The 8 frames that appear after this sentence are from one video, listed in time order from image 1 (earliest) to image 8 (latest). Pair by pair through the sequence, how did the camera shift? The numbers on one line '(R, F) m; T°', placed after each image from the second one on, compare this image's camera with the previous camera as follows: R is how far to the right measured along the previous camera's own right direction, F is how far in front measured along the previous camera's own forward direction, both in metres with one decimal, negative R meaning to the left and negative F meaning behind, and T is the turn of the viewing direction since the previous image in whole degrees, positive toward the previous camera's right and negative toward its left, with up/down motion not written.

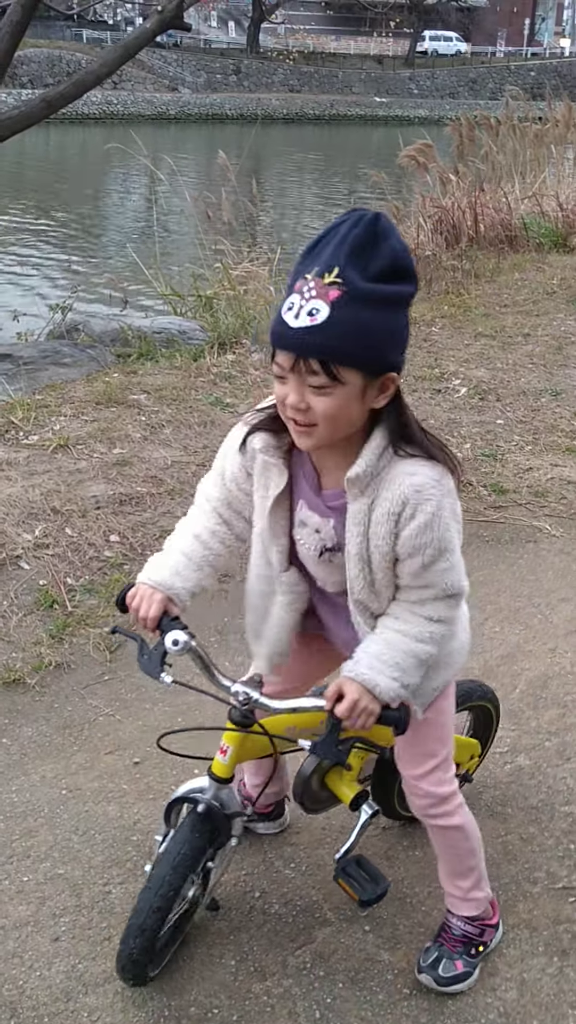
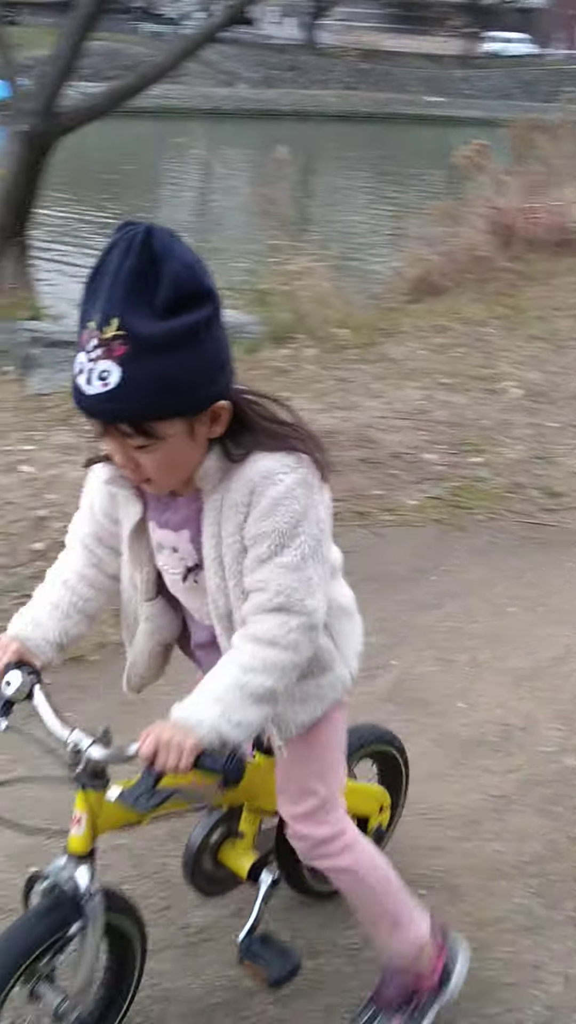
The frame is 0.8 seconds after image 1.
(-0.1, 0.0) m; -2°
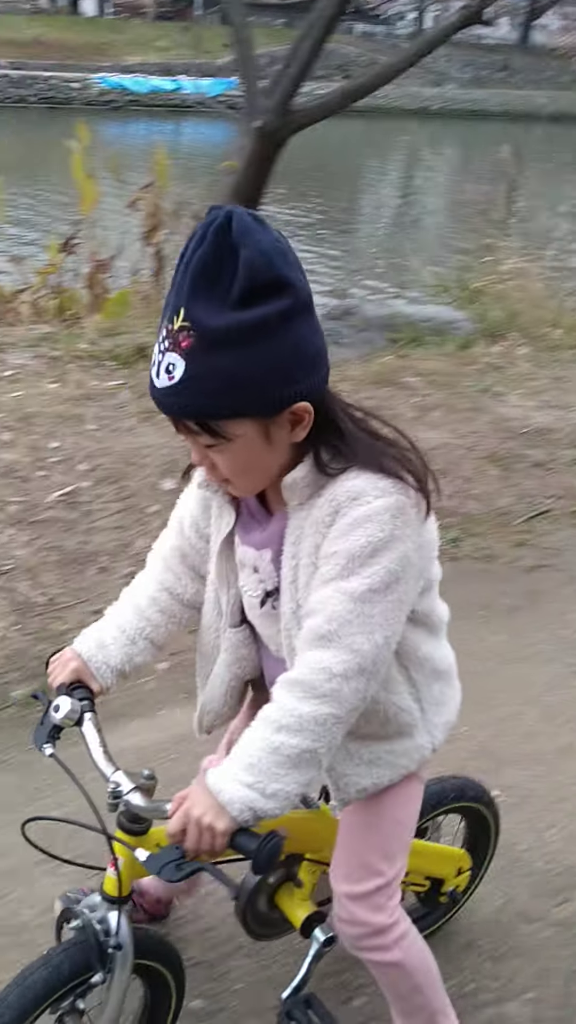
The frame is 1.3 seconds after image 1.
(-0.2, -0.1) m; -9°
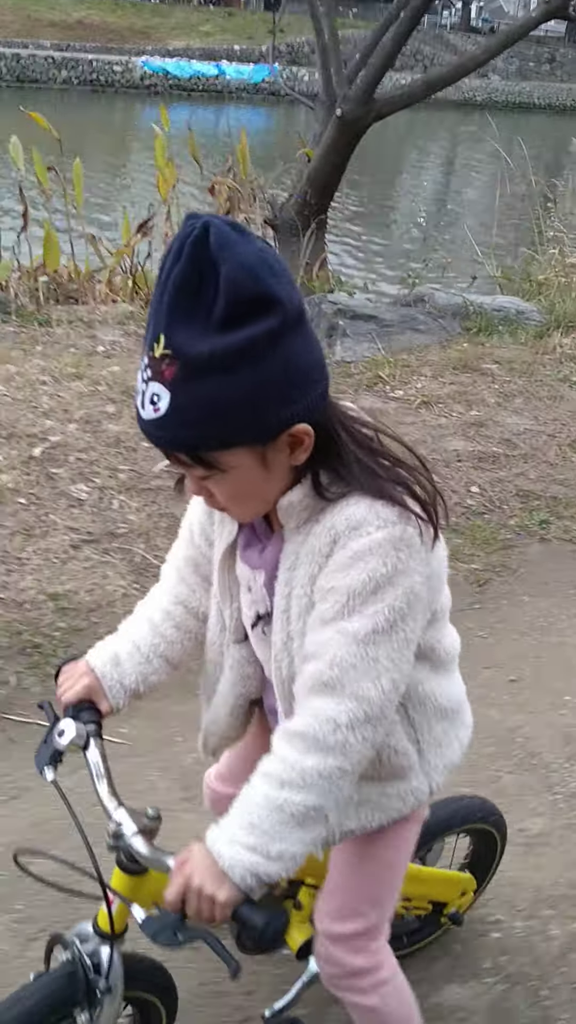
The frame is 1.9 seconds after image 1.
(-0.3, -0.2) m; -1°
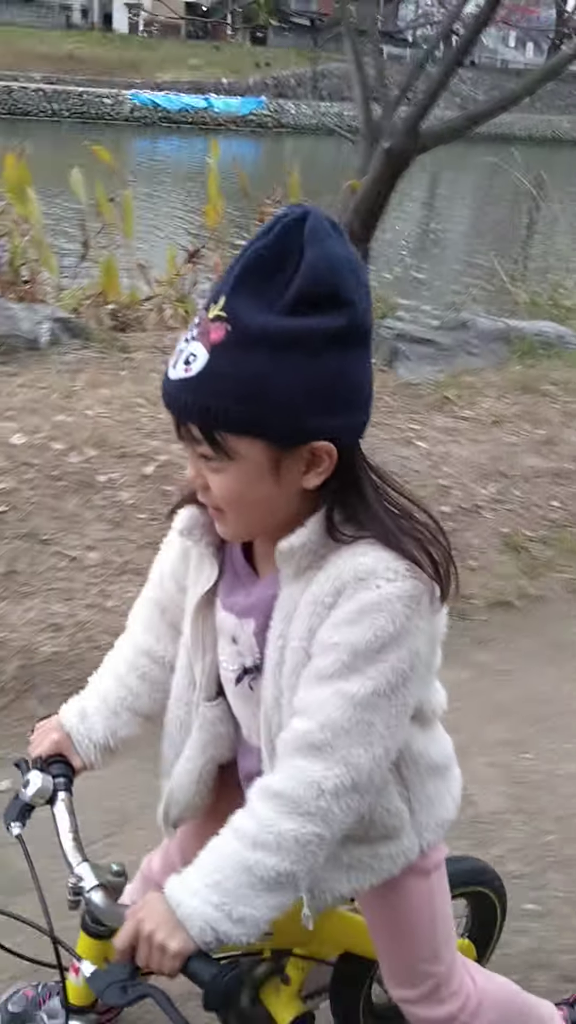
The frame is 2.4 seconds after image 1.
(-0.5, -0.2) m; +1°
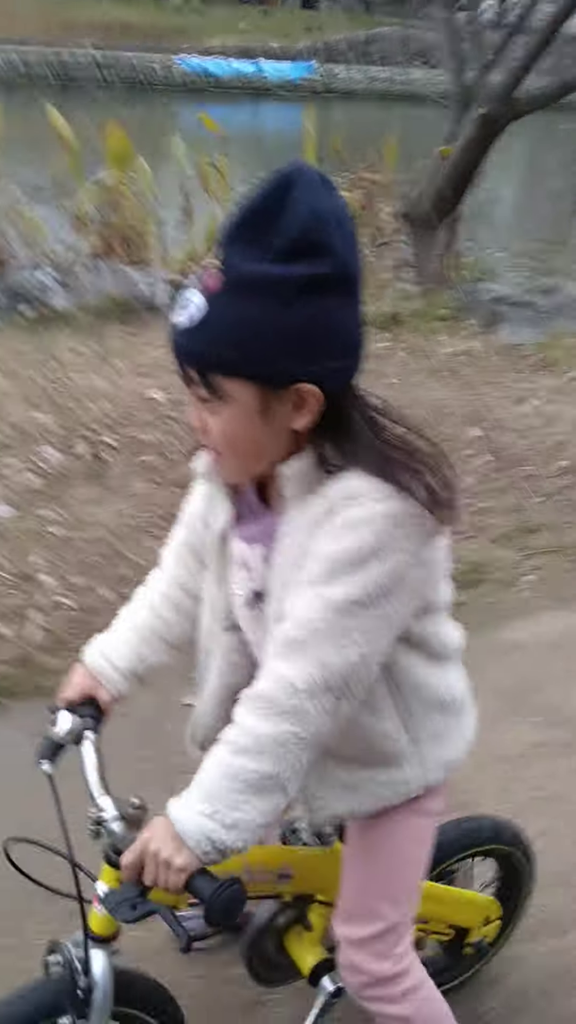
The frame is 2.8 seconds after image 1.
(-0.4, -0.2) m; -2°
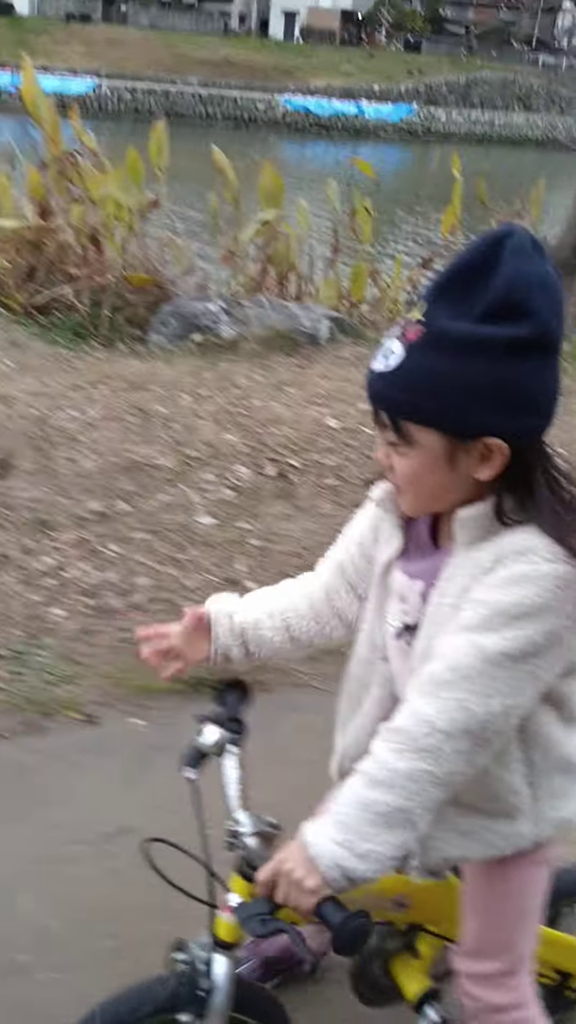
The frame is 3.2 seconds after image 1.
(-0.4, -0.3) m; -4°
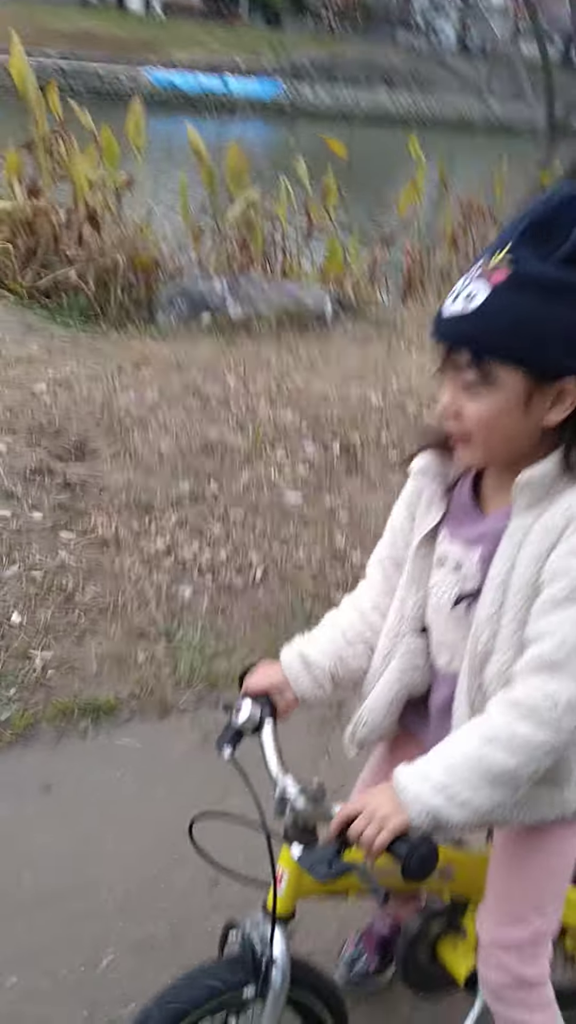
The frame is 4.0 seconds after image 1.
(-0.9, -0.1) m; +7°
